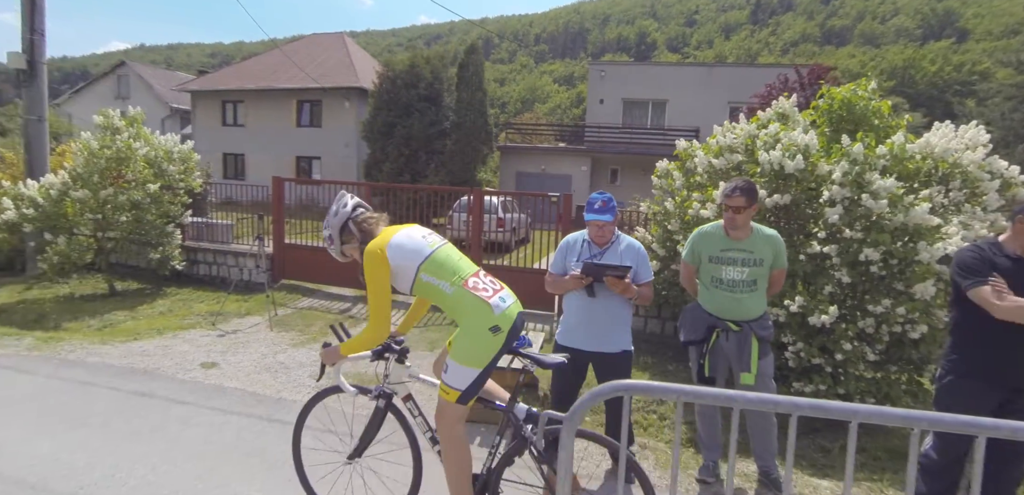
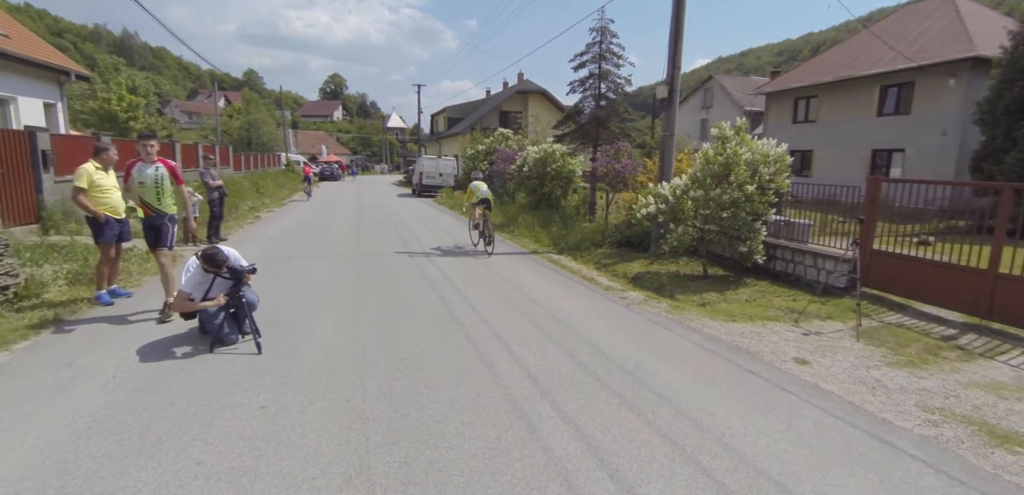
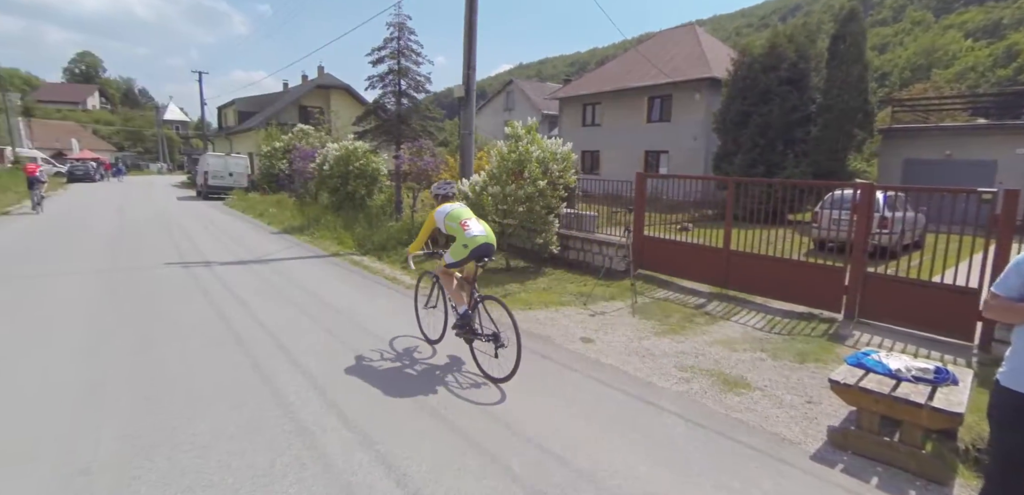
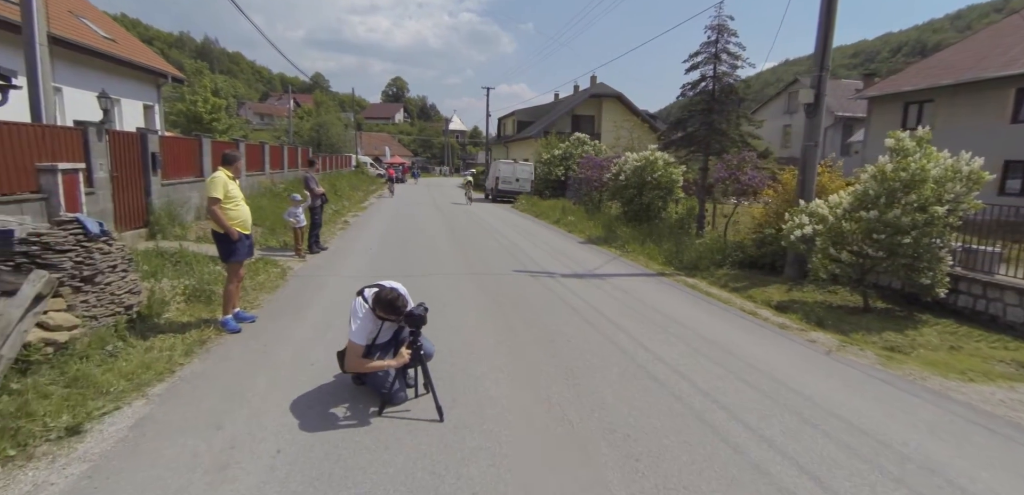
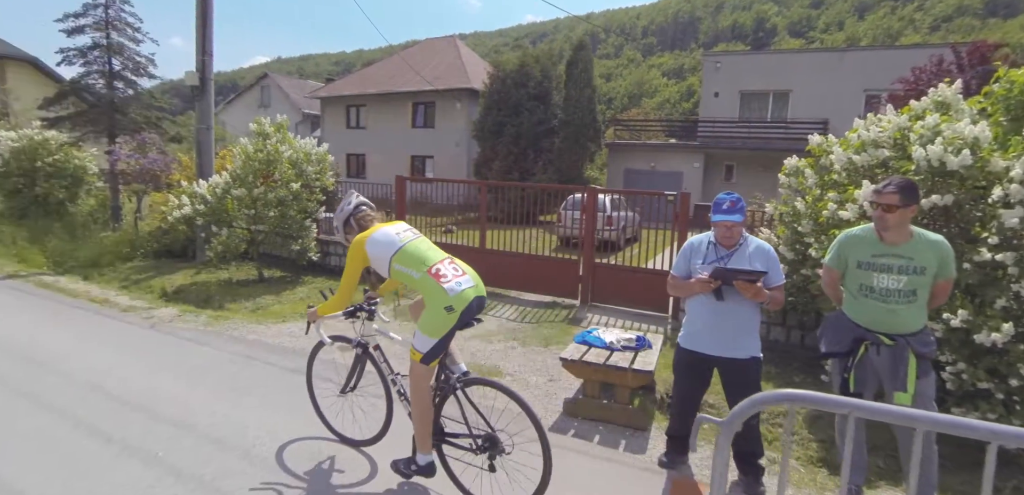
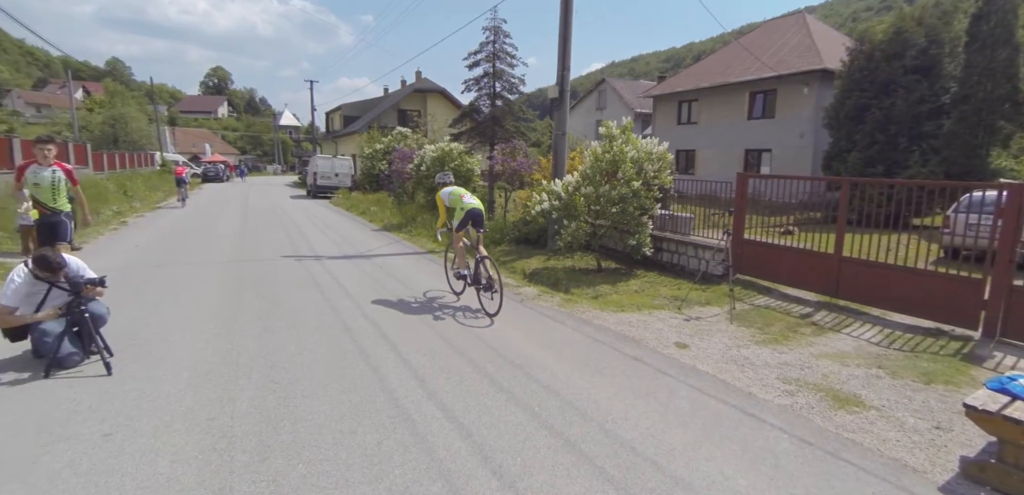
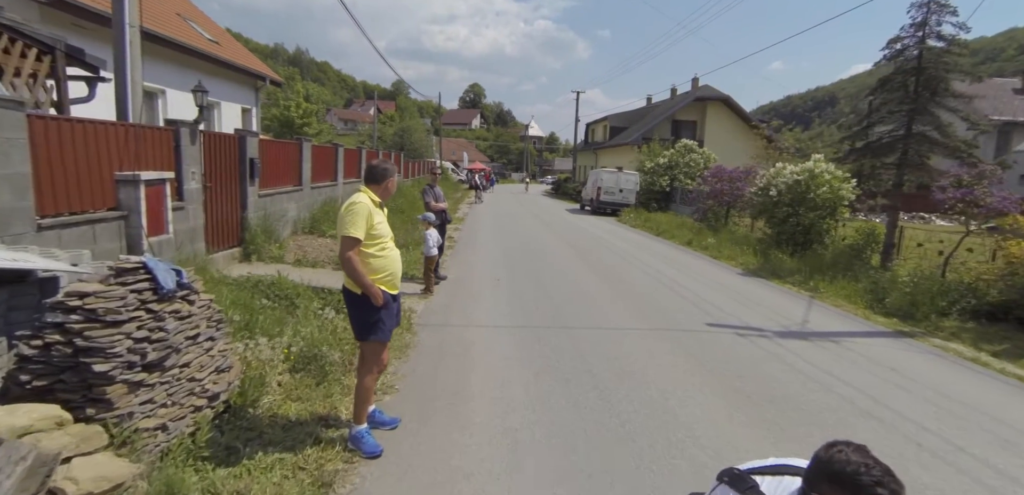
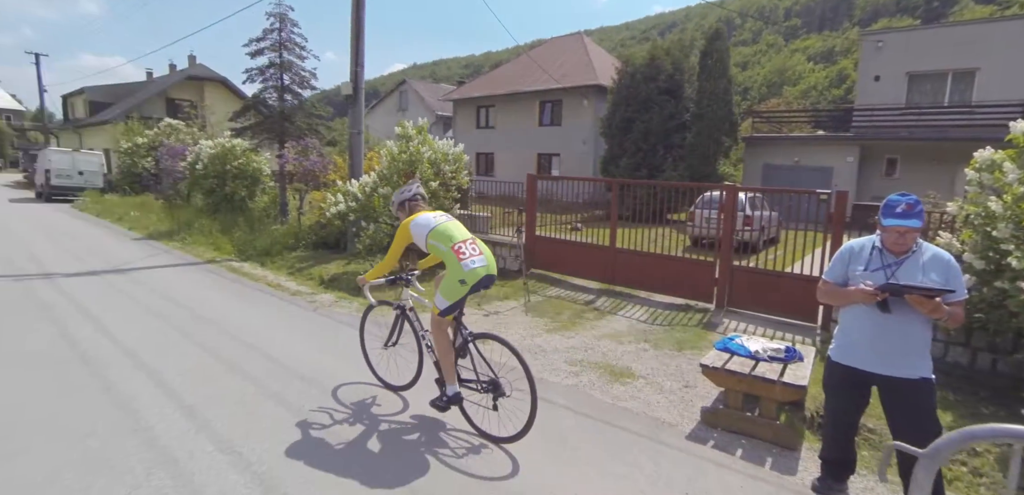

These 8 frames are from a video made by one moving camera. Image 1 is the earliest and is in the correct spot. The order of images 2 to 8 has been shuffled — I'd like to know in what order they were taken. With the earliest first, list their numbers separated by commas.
5, 8, 3, 6, 2, 4, 7
